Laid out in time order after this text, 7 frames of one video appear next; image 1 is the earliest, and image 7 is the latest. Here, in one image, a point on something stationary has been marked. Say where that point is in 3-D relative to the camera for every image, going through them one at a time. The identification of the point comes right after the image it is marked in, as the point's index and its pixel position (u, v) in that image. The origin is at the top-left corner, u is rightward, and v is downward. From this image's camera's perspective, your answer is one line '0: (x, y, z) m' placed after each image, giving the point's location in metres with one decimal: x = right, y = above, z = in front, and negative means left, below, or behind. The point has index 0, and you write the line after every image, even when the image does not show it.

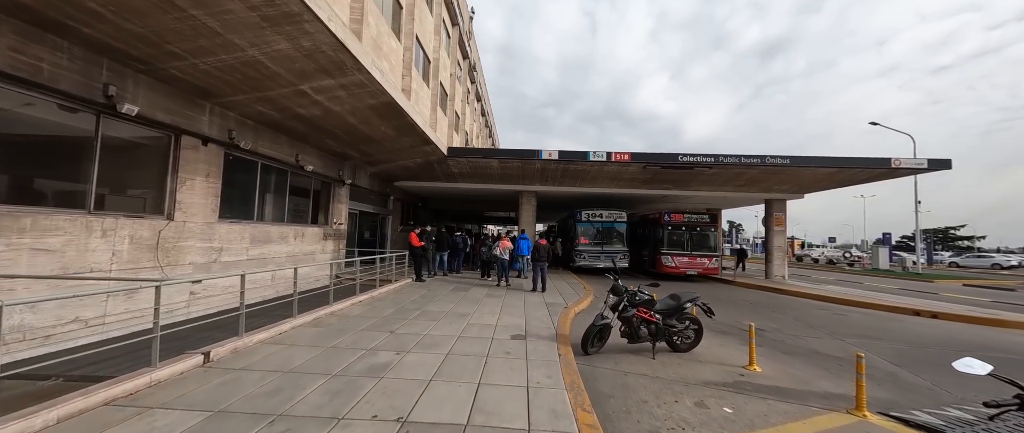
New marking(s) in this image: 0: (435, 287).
0: (-2.4, -2.2, +8.9) m
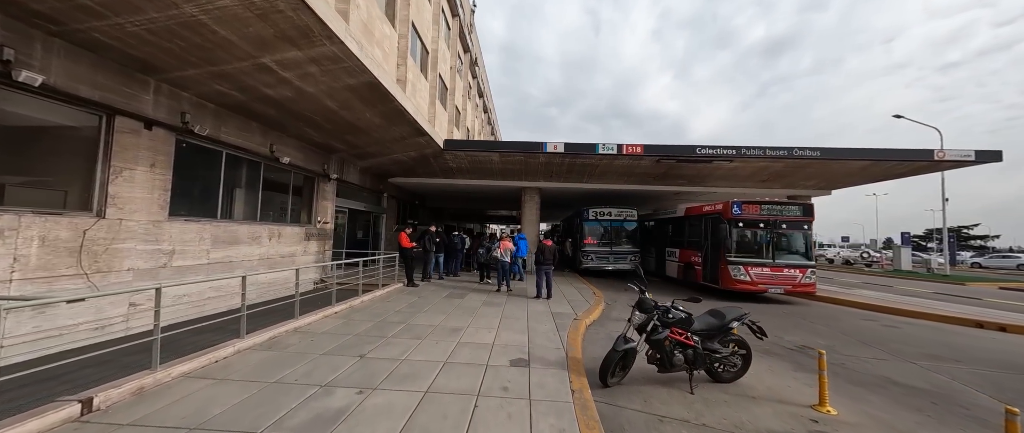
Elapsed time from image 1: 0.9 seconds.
0: (-2.4, -2.2, +8.0) m
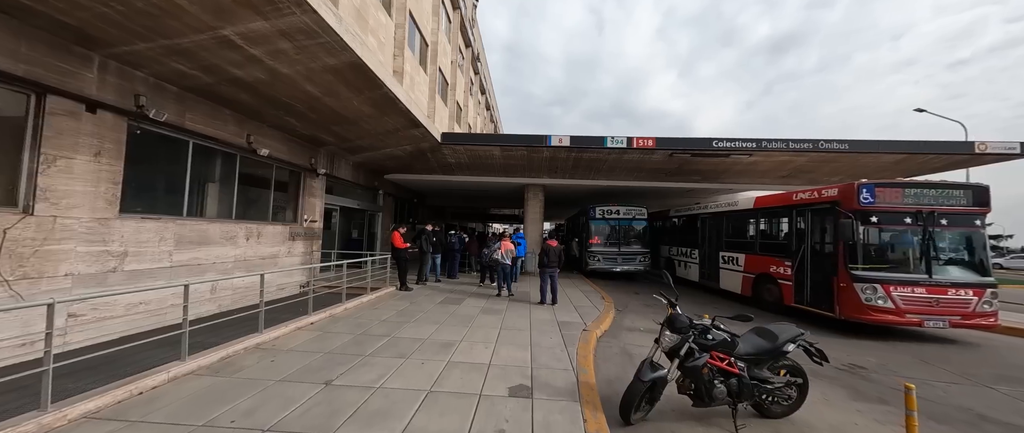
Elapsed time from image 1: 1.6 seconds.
0: (-2.4, -2.1, +7.3) m
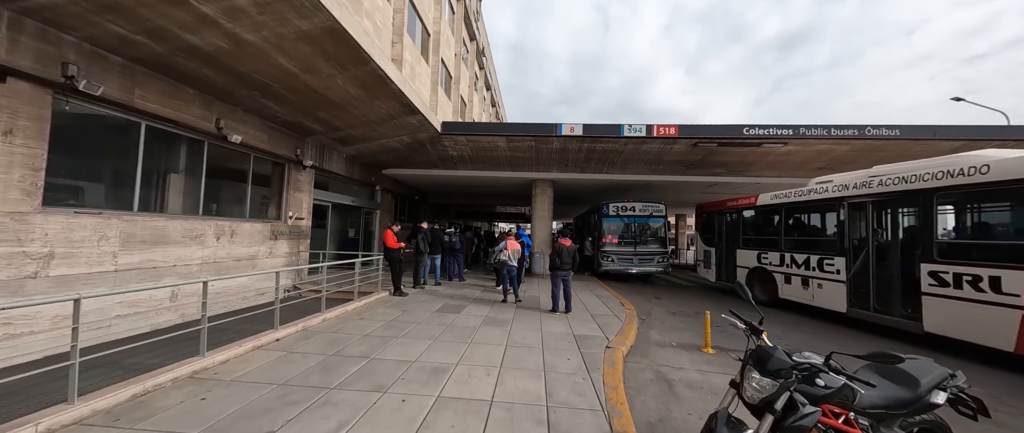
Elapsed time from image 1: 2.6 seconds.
0: (-2.2, -2.0, +6.4) m
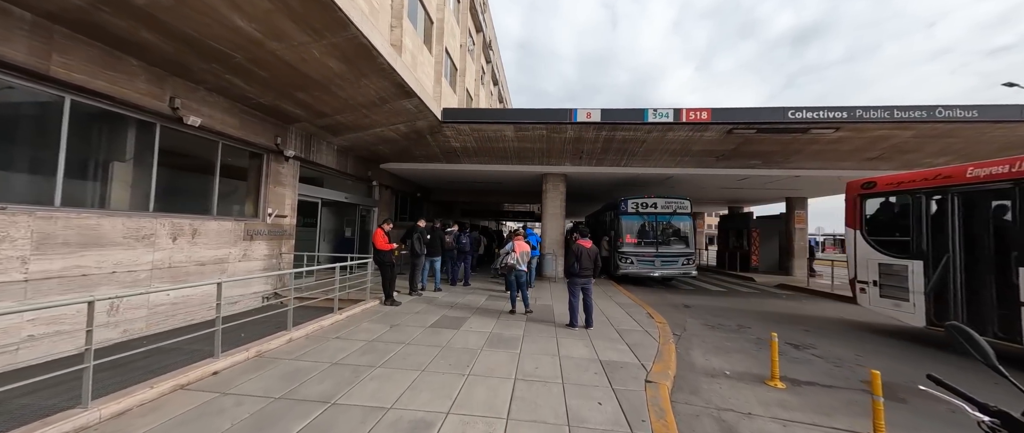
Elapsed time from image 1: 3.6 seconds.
0: (-2.0, -1.9, +5.5) m
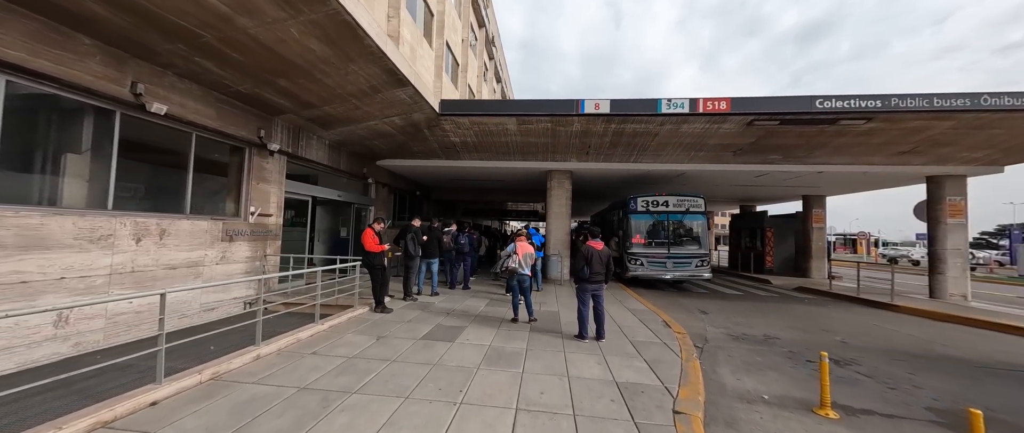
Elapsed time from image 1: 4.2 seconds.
0: (-2.0, -1.9, +4.9) m
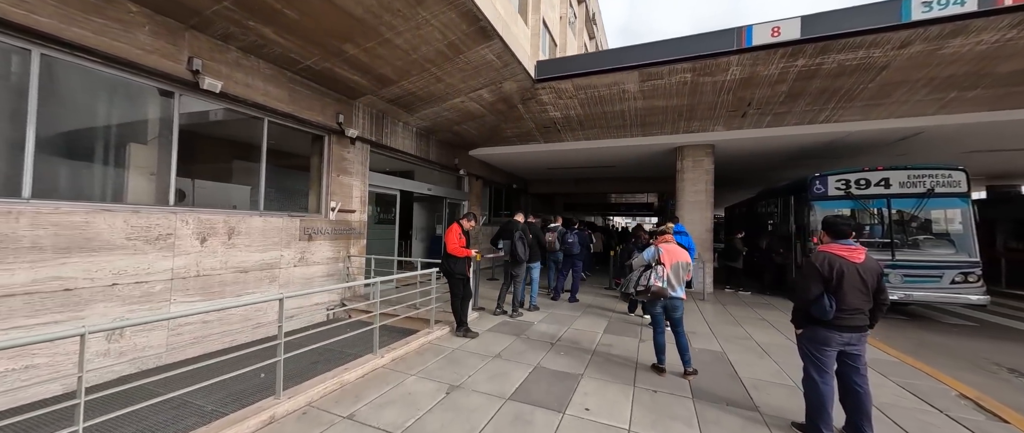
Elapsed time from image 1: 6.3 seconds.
0: (-0.4, -1.8, +3.3) m
